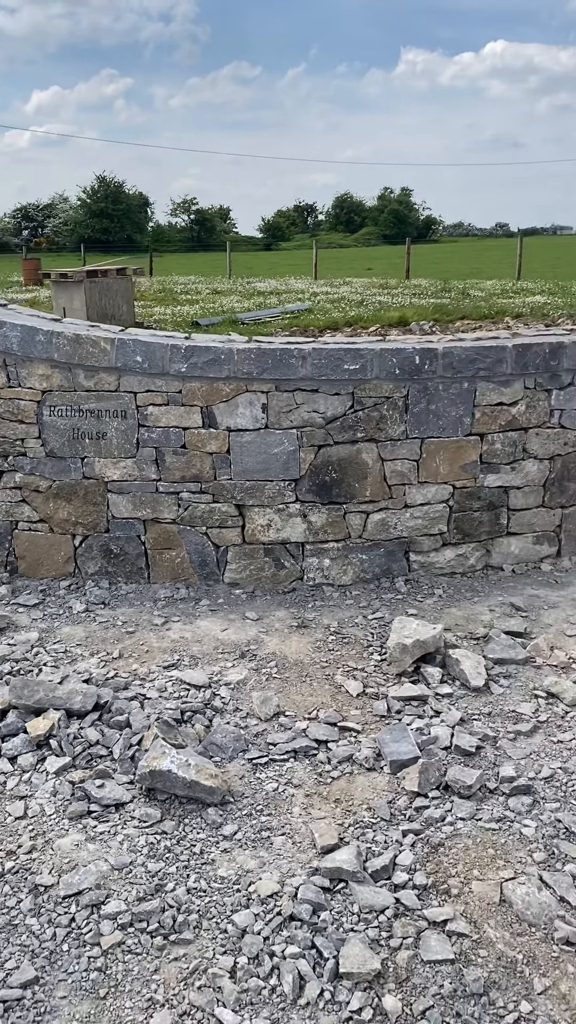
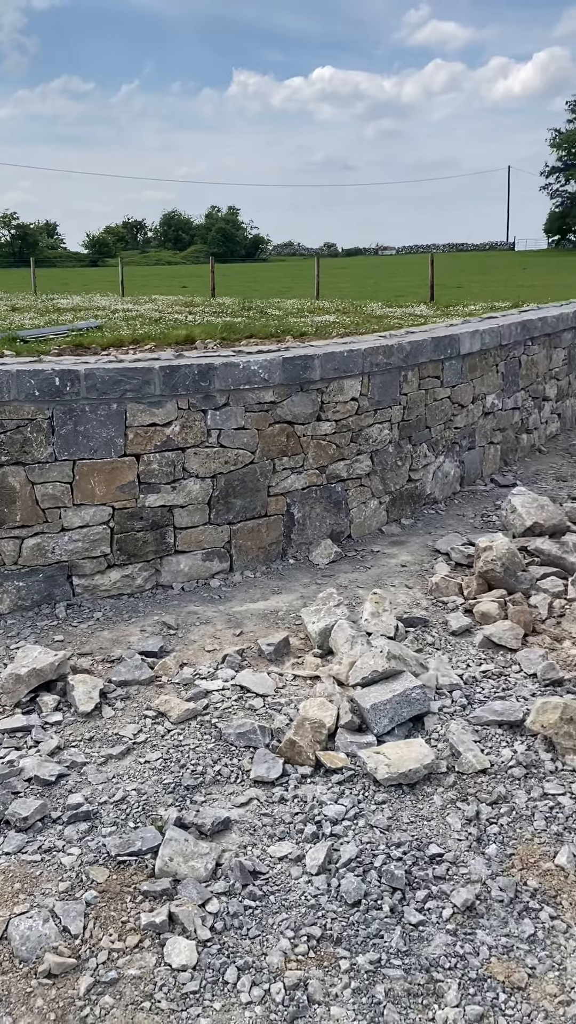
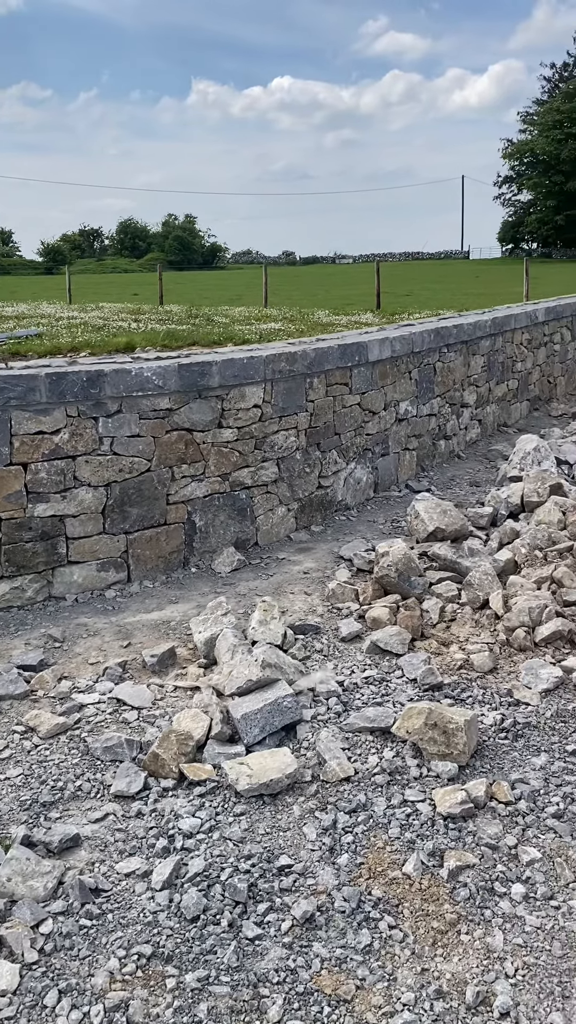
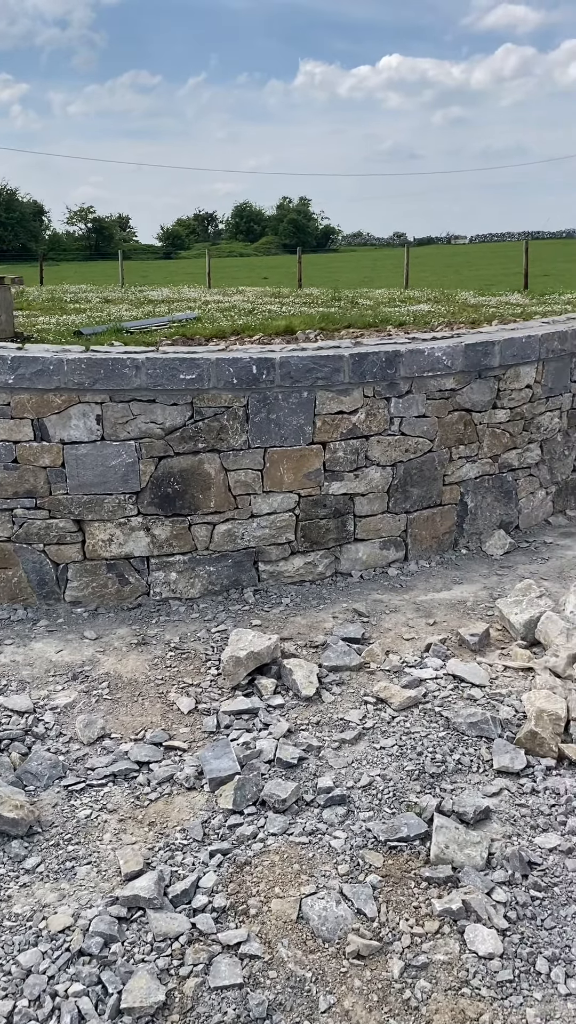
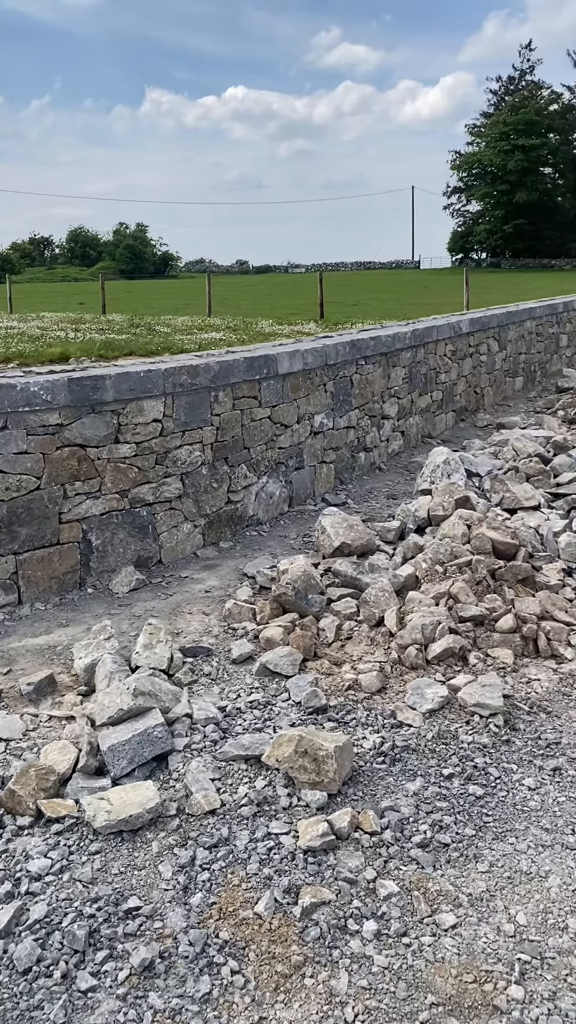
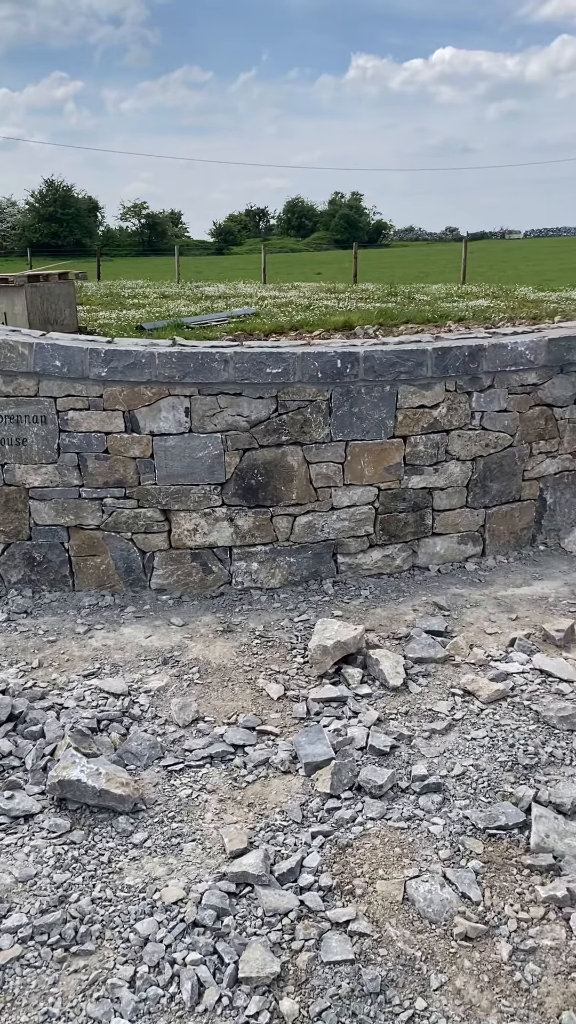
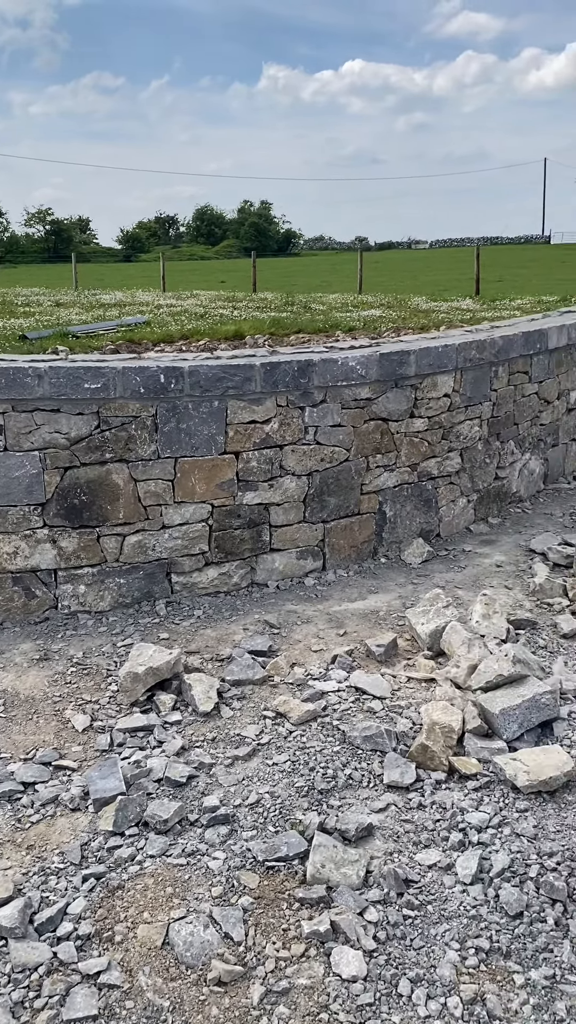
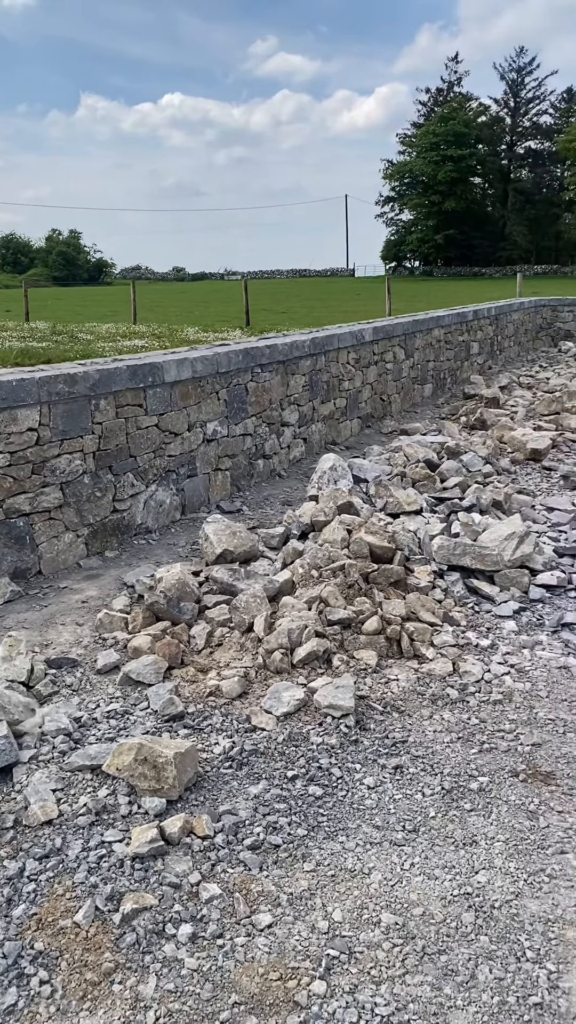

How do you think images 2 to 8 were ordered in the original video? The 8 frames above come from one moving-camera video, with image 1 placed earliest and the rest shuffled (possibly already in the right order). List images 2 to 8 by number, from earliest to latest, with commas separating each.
6, 4, 7, 2, 3, 5, 8
